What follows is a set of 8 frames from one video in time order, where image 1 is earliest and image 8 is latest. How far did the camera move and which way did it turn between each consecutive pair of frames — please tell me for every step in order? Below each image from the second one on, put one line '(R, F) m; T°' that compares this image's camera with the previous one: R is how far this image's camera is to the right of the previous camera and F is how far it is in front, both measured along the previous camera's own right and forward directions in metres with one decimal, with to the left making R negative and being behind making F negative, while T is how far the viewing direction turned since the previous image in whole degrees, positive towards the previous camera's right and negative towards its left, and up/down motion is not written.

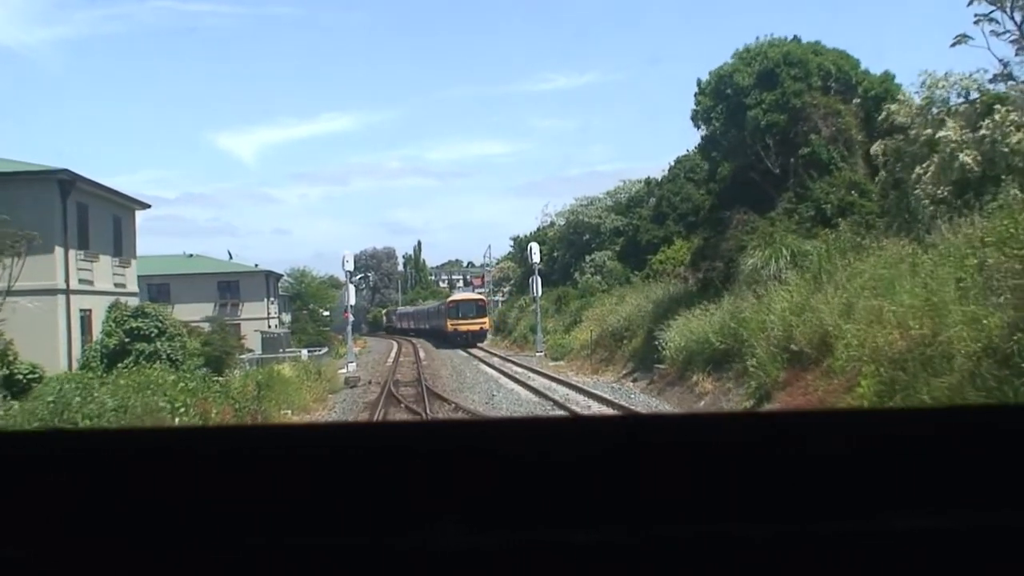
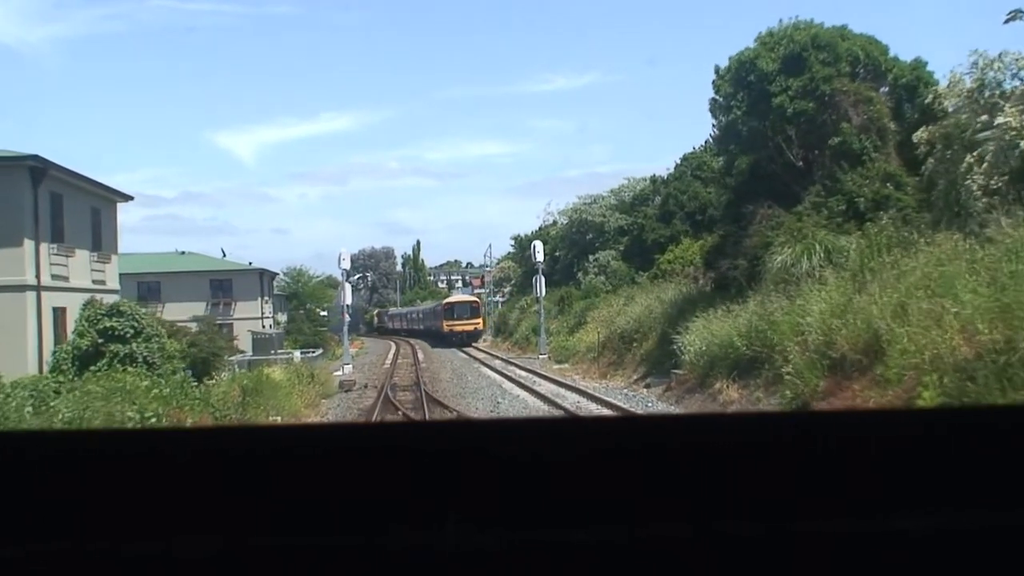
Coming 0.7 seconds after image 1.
(-0.1, +1.0) m; 0°
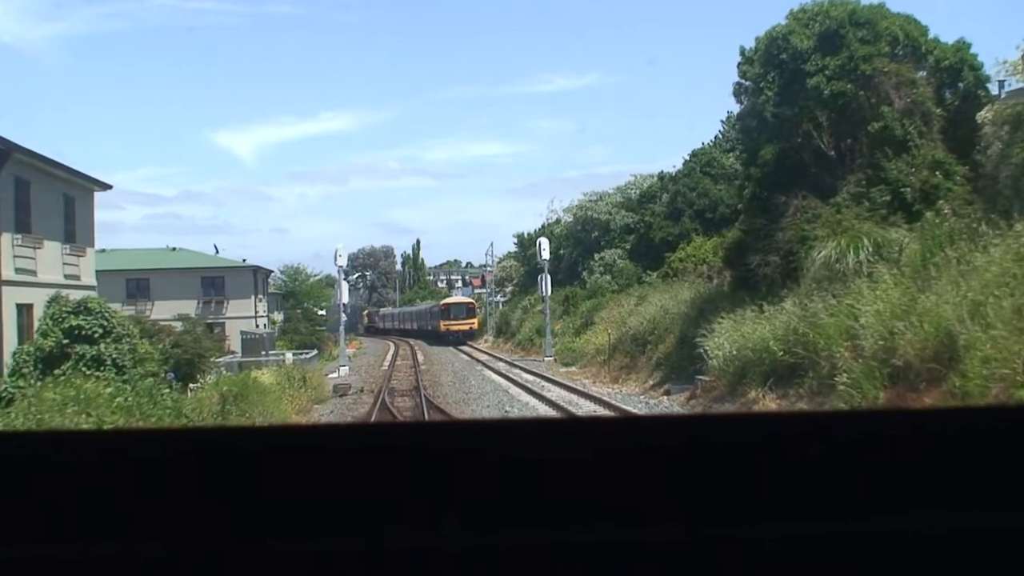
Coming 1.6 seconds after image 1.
(-0.1, +1.1) m; 0°
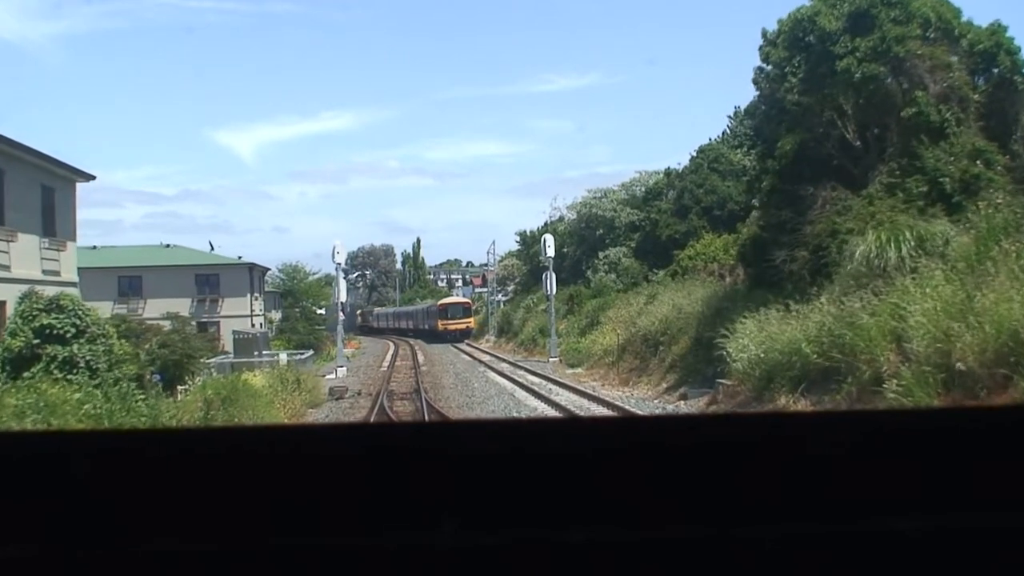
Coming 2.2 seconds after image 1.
(-0.1, +0.8) m; 0°
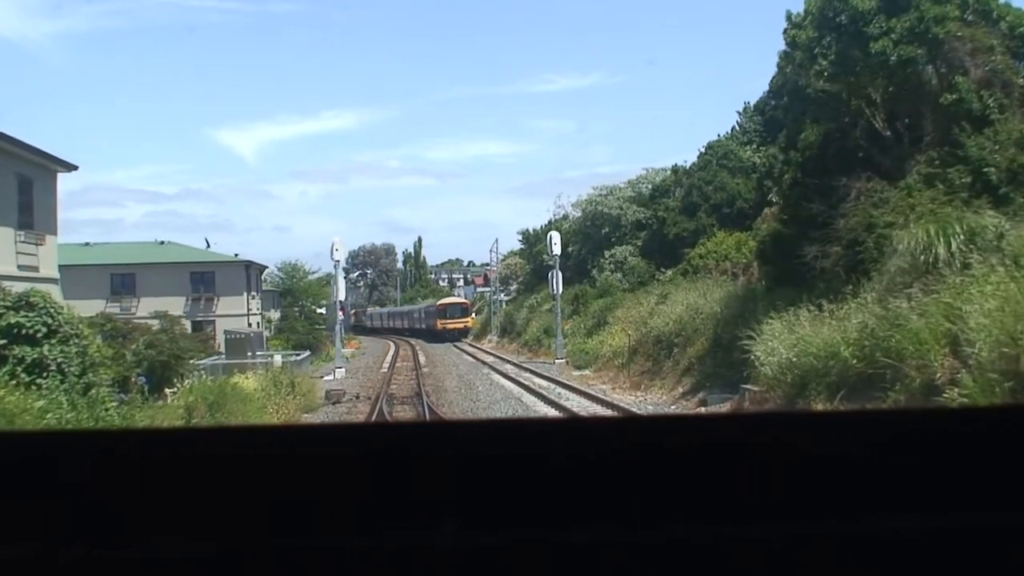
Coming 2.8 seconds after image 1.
(-0.1, +0.8) m; 0°
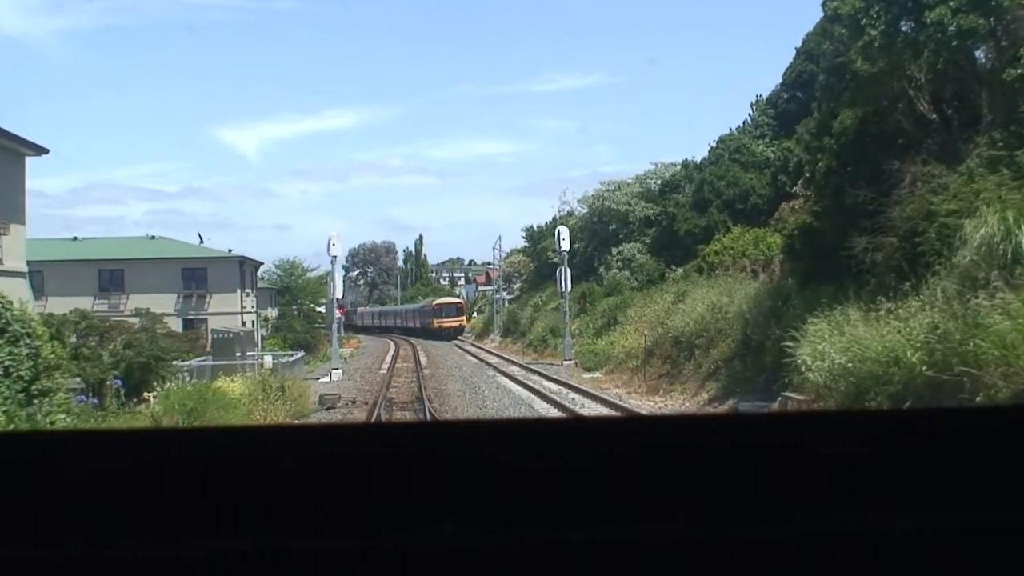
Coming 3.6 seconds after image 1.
(-0.1, +1.1) m; 0°
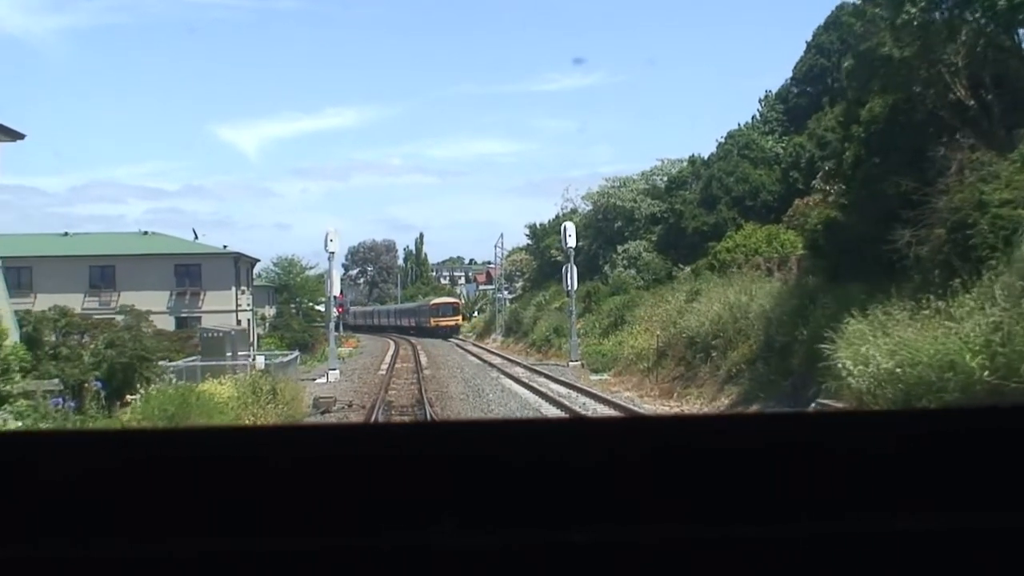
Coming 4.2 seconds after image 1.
(-0.1, +0.7) m; 0°
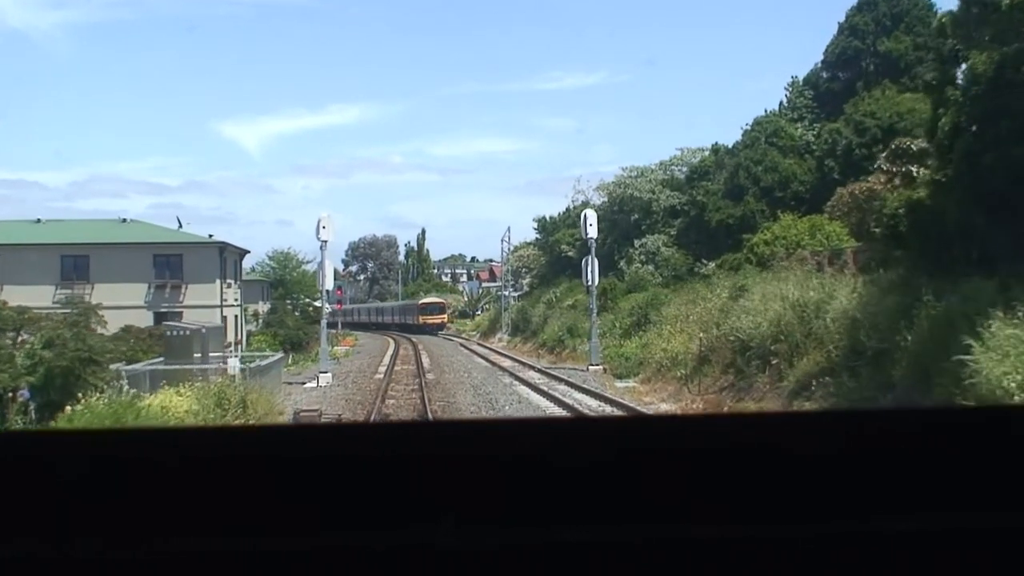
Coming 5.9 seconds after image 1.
(-0.2, +2.1) m; 0°
